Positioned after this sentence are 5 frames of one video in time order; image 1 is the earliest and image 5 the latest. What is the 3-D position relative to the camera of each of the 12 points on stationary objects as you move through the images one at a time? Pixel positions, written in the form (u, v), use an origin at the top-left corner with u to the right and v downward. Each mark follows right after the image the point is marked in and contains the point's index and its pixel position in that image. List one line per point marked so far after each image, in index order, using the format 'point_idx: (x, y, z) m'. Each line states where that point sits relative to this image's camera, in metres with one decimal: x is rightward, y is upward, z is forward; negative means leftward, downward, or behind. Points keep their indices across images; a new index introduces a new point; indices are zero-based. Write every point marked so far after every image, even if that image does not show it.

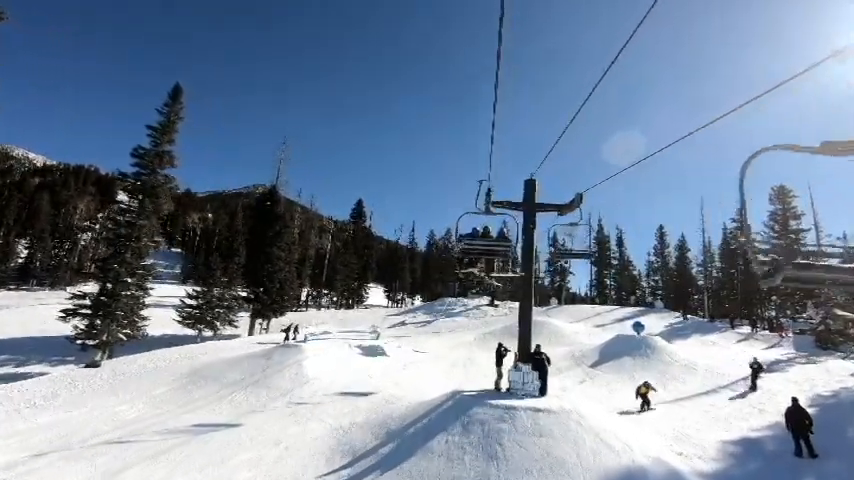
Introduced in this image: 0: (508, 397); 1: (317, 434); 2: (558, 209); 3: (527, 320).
0: (+2.6, -5.1, +14.7) m
1: (-3.6, -6.3, +14.9) m
2: (+4.5, +1.1, +16.0) m
3: (+3.3, -2.5, +15.2) m
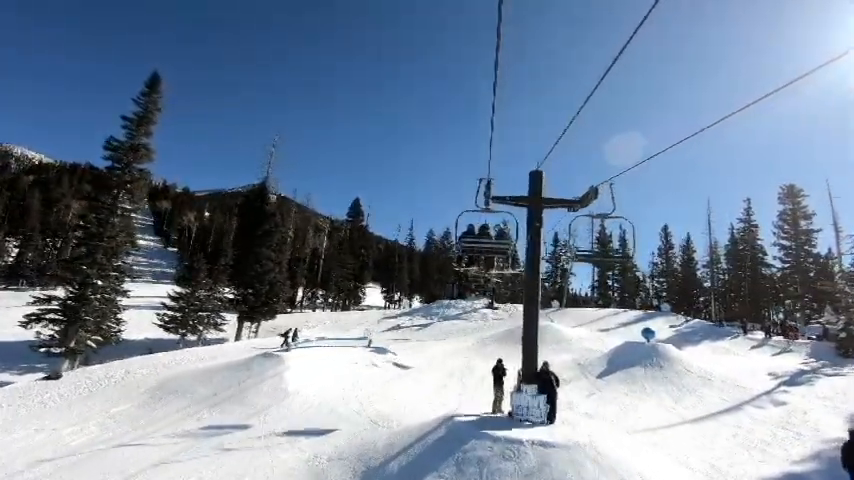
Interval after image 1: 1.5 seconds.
0: (+2.3, -5.1, +12.5) m
1: (-3.9, -6.3, +12.7) m
2: (+4.2, +1.1, +13.8) m
3: (+3.0, -2.5, +13.1) m
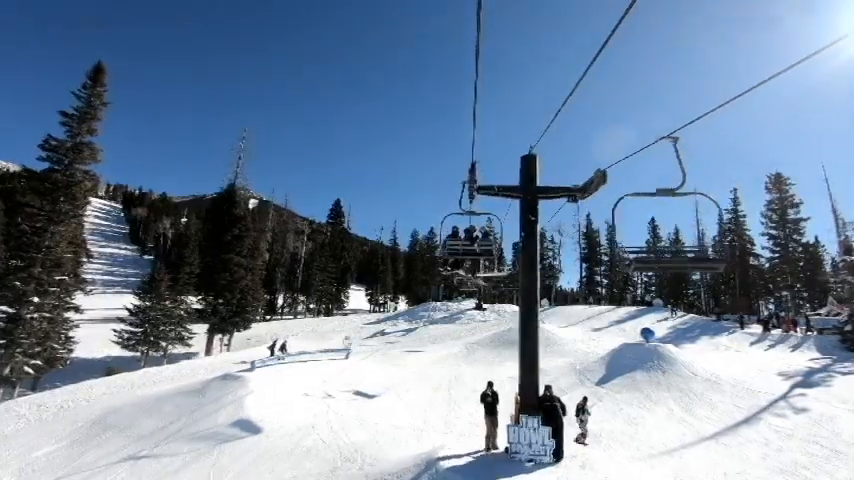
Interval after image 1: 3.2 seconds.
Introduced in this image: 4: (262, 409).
0: (+1.8, -5.0, +10.1) m
1: (-4.4, -6.4, +10.1) m
2: (+3.5, +1.2, +11.4) m
3: (+2.4, -2.4, +10.7) m
4: (-6.5, -6.6, +17.9) m
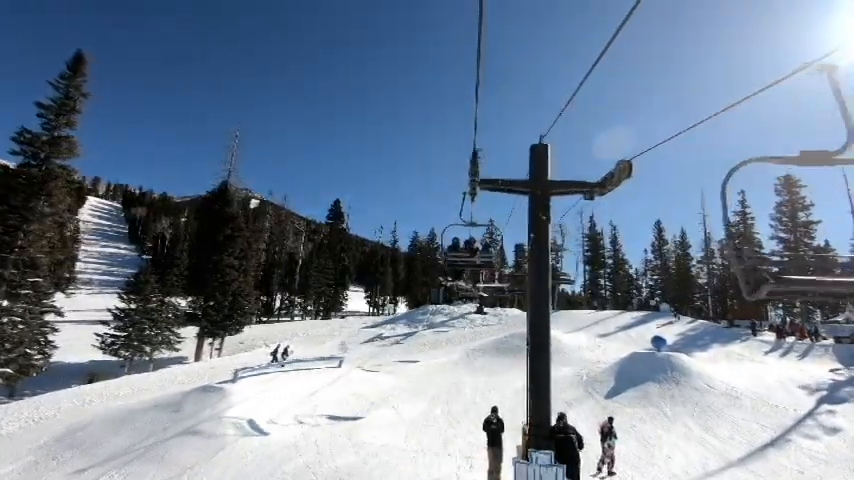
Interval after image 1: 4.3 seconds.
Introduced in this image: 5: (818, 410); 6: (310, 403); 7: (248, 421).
0: (+1.6, -5.1, +8.5) m
1: (-4.5, -6.4, +8.5) m
2: (+3.4, +1.1, +9.8) m
3: (+2.3, -2.5, +9.1) m
4: (-6.6, -6.6, +16.3) m
5: (+16.9, -7.3, +19.7) m
6: (-5.1, -7.0, +20.0) m
7: (-6.7, -6.6, +16.7) m
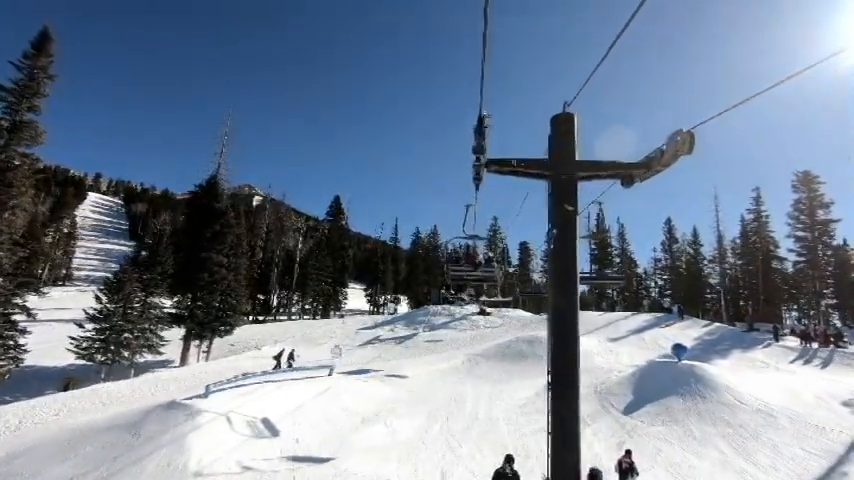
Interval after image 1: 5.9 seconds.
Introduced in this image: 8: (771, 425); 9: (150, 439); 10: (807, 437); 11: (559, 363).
0: (+1.4, -5.1, +6.2) m
1: (-4.7, -6.4, +6.2) m
2: (+3.2, +1.1, +7.5) m
3: (+2.1, -2.4, +6.7) m
4: (-6.8, -6.5, +14.1) m
5: (+16.8, -7.3, +17.3) m
6: (-5.3, -6.9, +17.7) m
7: (-6.9, -6.5, +14.4) m
8: (+13.8, -7.4, +18.3) m
9: (-9.0, -6.4, +14.8) m
10: (+14.3, -7.4, +17.1) m
11: (+2.0, -1.8, +6.8) m
